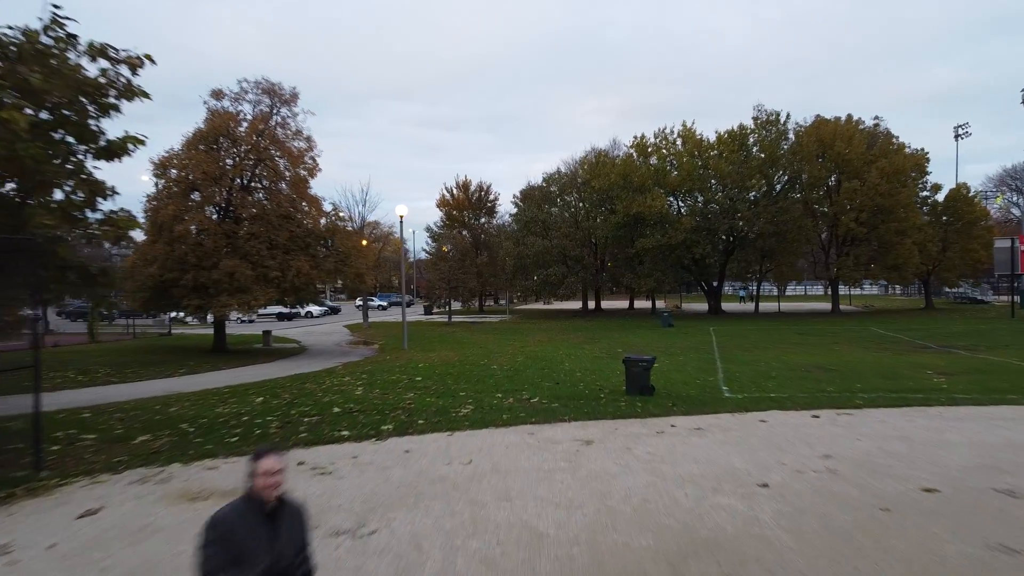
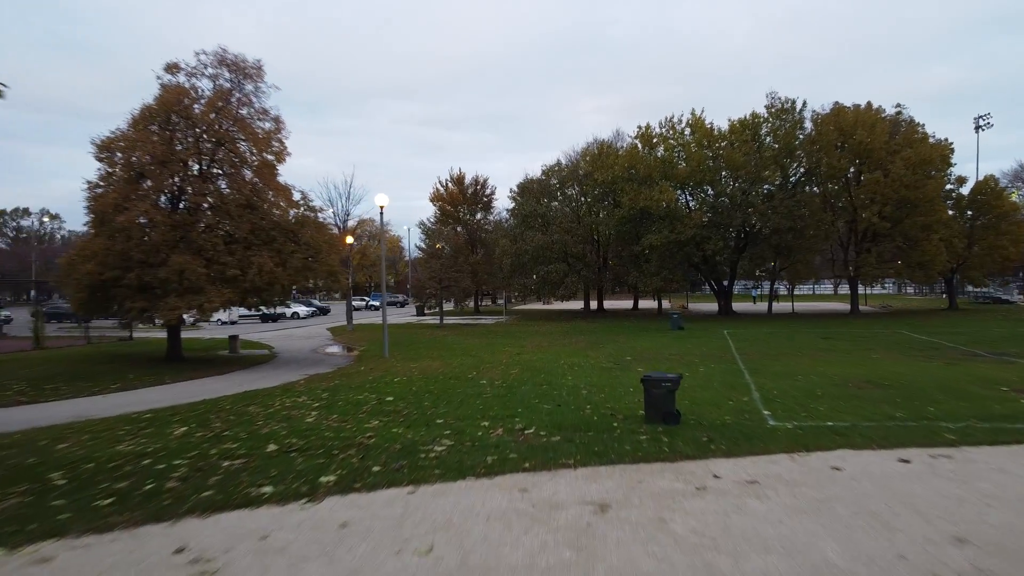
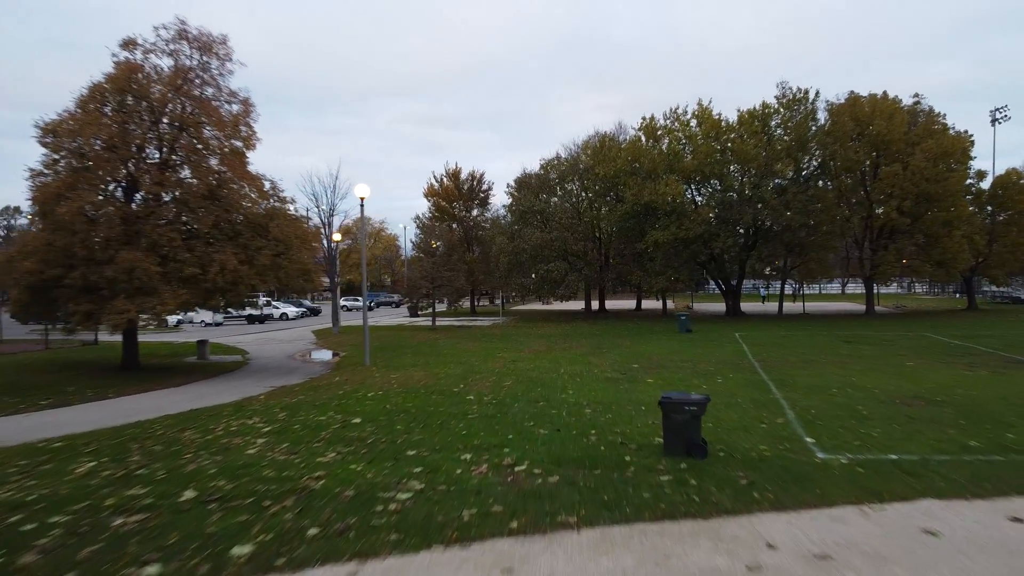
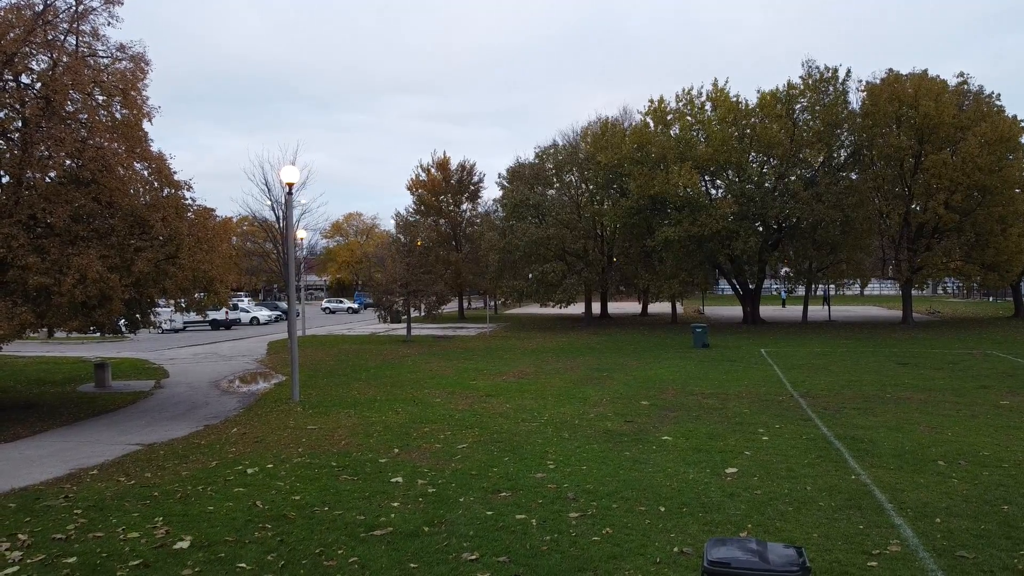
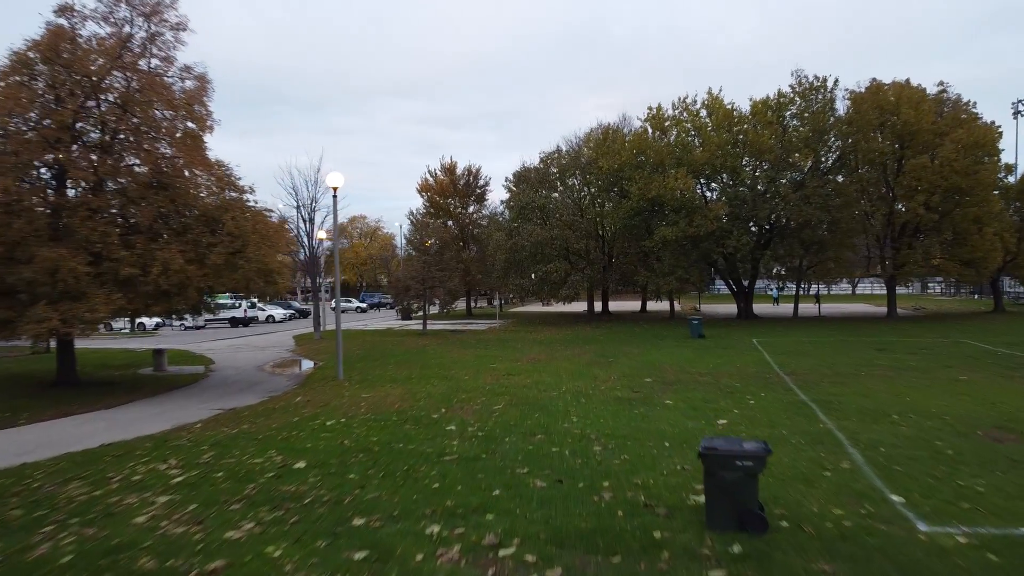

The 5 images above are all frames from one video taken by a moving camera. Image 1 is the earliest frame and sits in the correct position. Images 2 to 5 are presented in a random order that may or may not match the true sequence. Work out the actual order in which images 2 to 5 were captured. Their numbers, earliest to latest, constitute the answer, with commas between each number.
2, 3, 5, 4
